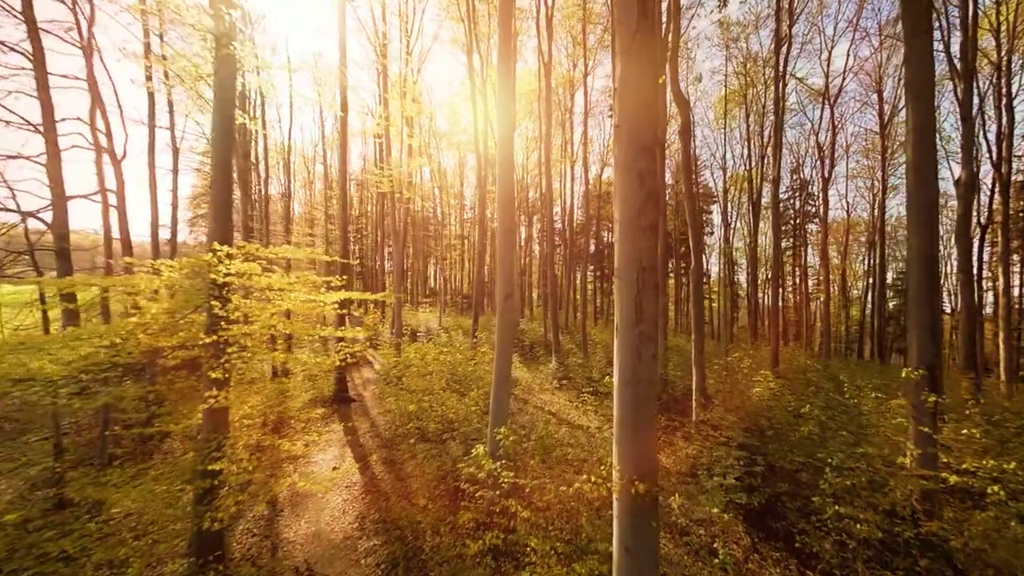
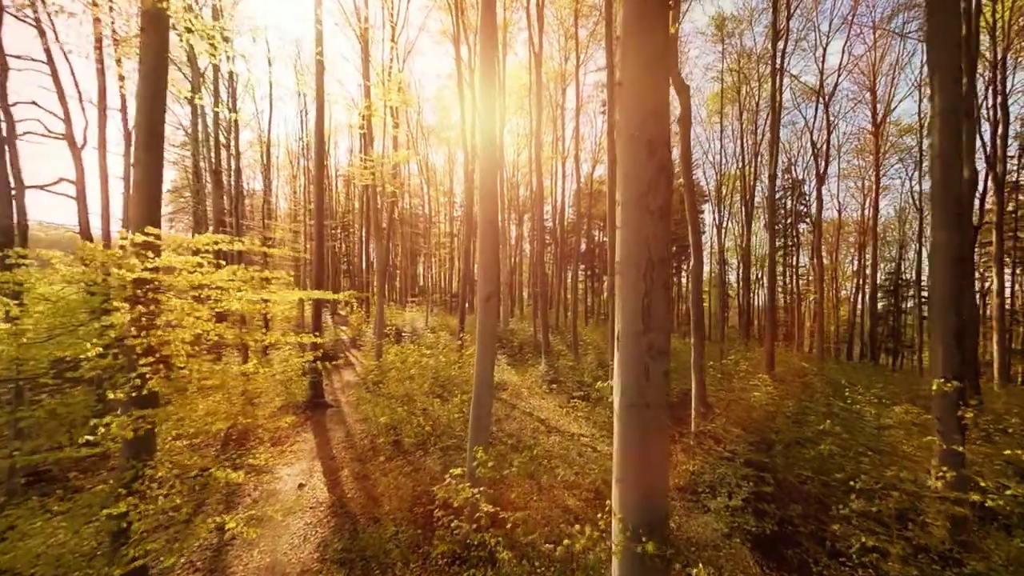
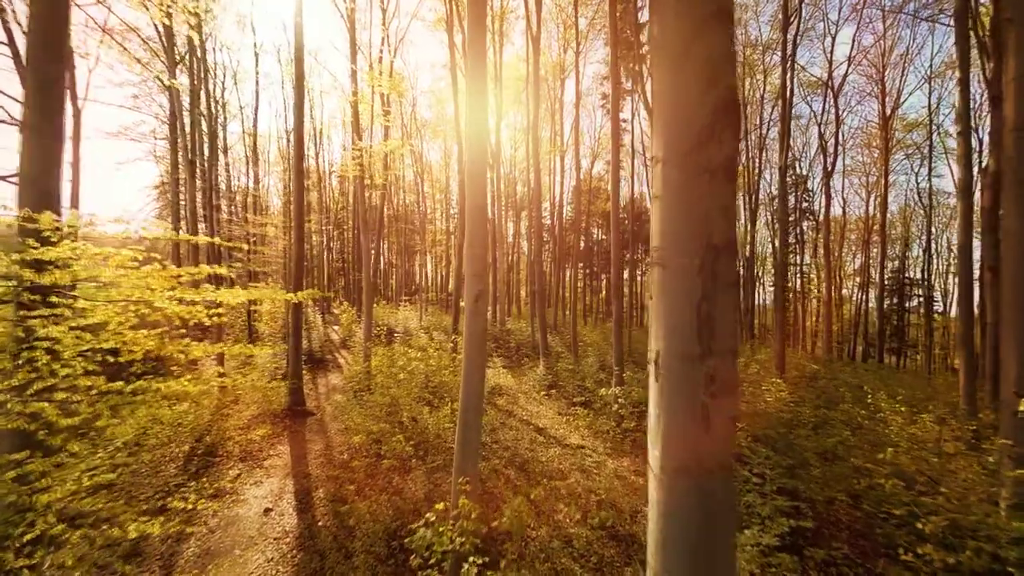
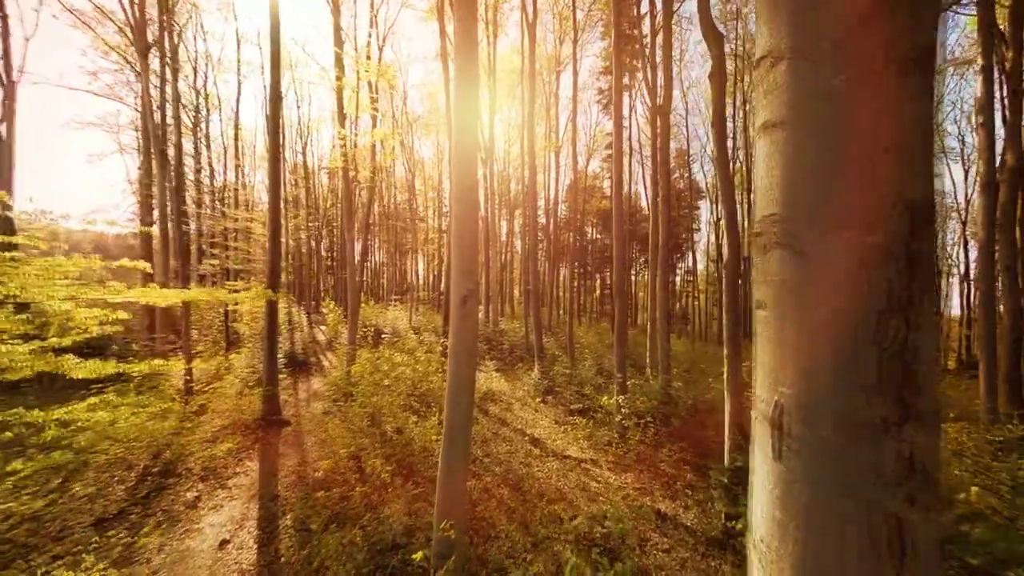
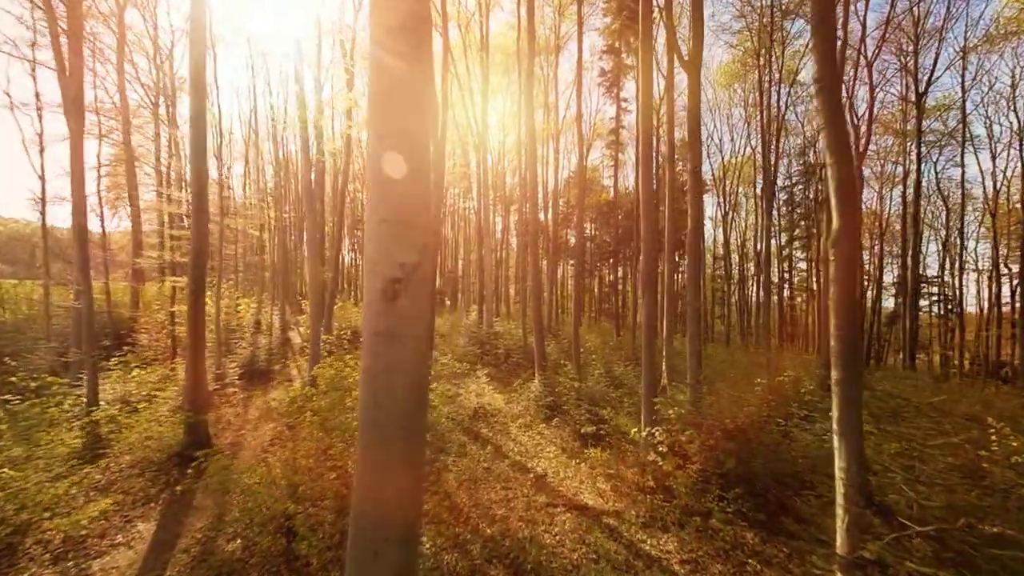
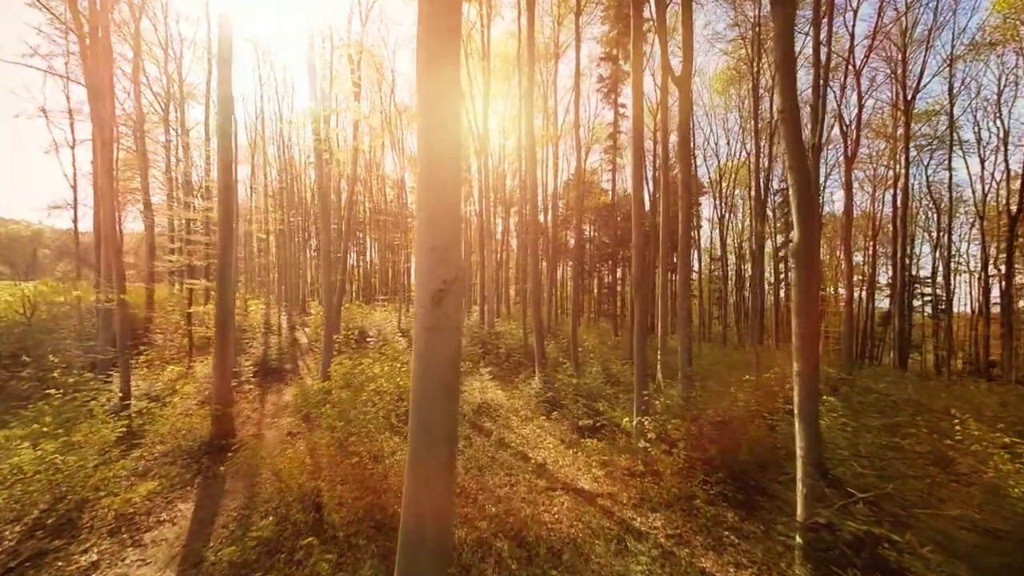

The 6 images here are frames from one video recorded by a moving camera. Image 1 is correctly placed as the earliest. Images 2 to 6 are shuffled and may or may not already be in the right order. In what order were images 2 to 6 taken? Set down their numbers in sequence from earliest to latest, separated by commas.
2, 3, 4, 6, 5
